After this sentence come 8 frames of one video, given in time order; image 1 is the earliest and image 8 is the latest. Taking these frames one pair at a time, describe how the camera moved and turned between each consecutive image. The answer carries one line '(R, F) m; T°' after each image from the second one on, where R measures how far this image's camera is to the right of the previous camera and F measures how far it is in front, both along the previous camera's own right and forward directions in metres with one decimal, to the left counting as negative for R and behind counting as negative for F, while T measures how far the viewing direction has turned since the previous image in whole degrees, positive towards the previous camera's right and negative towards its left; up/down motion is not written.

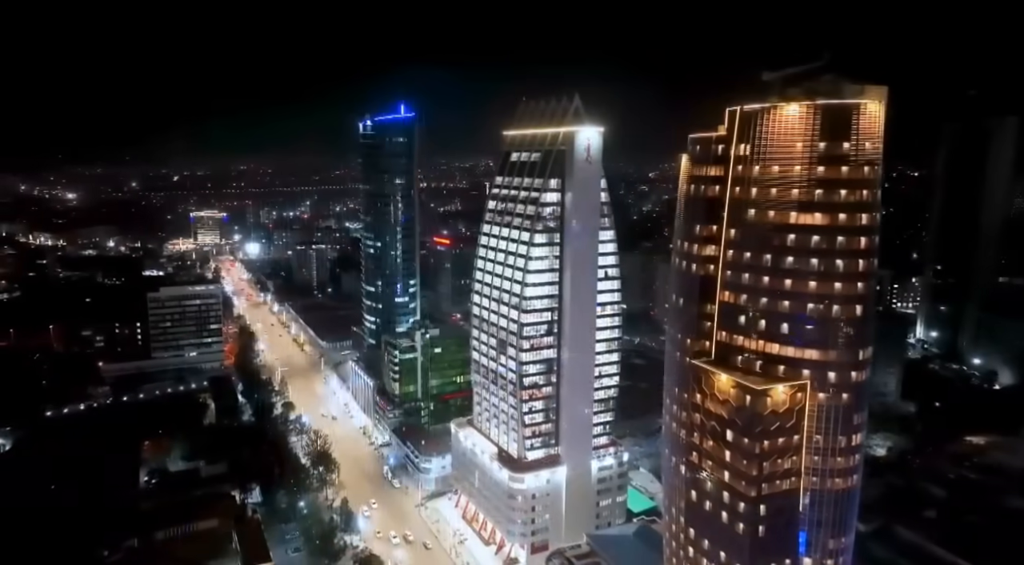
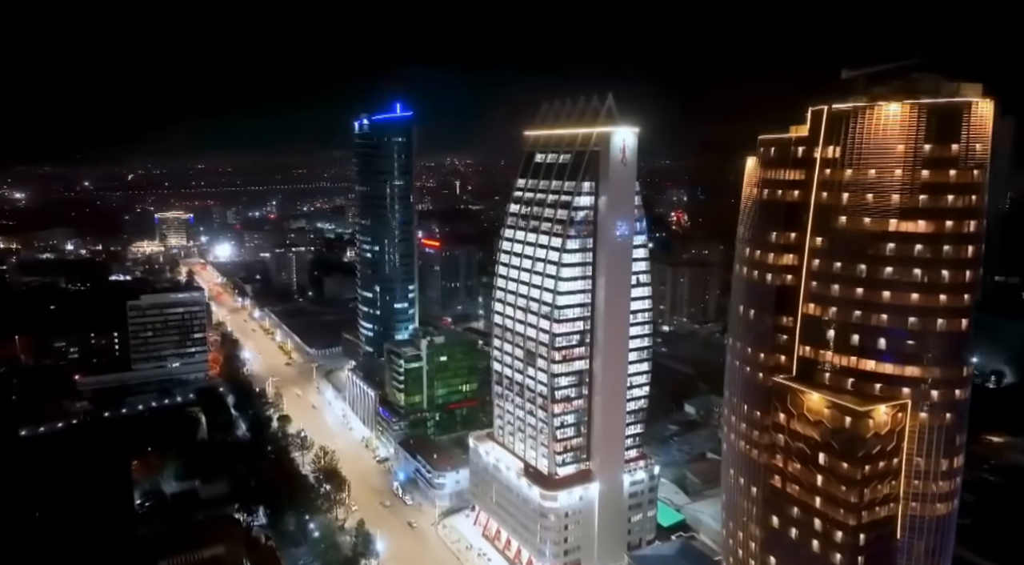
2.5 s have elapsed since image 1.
(-1.6, +1.0) m; +3°
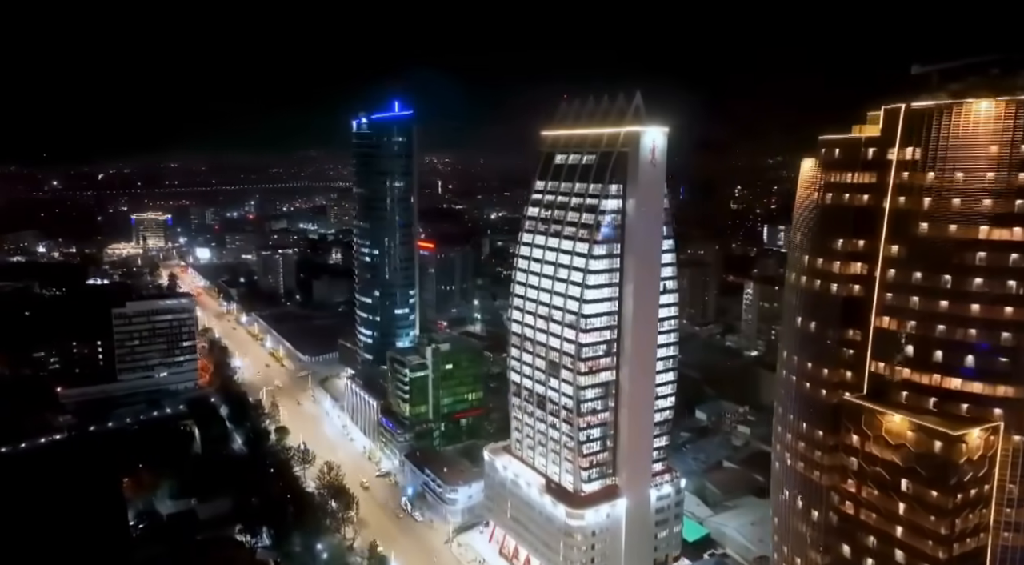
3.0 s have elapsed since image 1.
(-1.1, +1.0) m; +2°
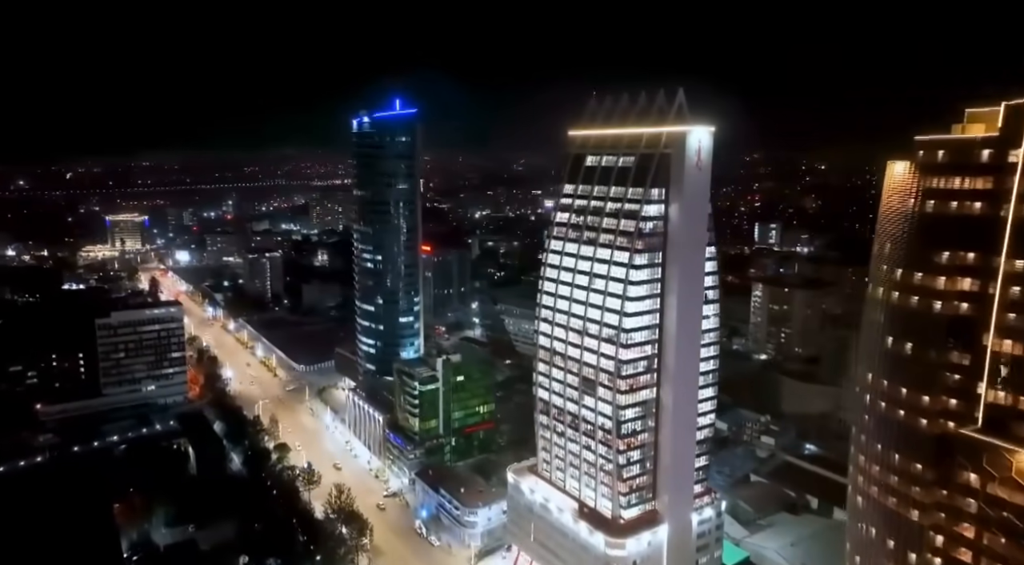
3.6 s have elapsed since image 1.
(-1.2, +1.4) m; +2°
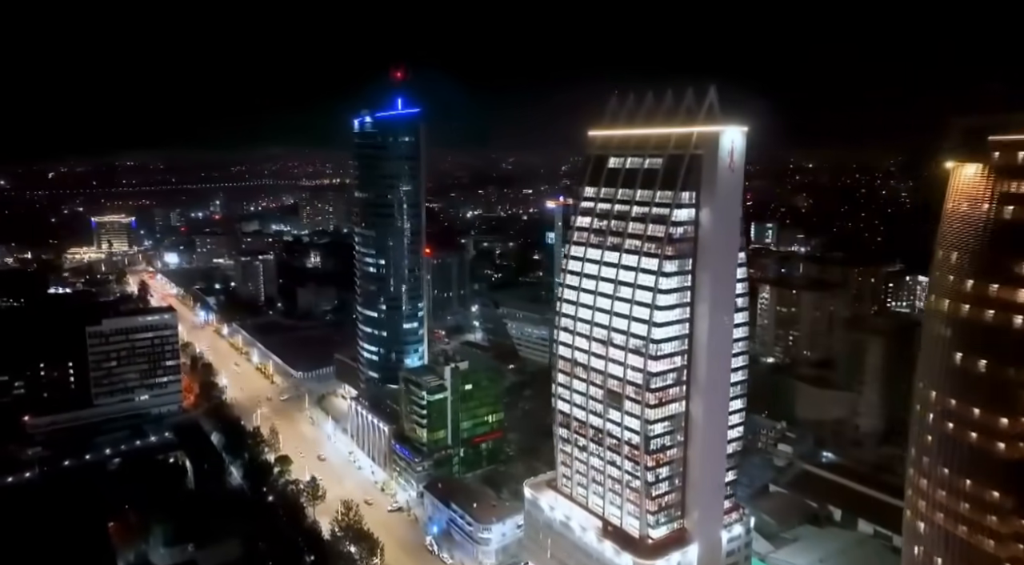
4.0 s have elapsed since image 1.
(-0.7, +0.9) m; +1°
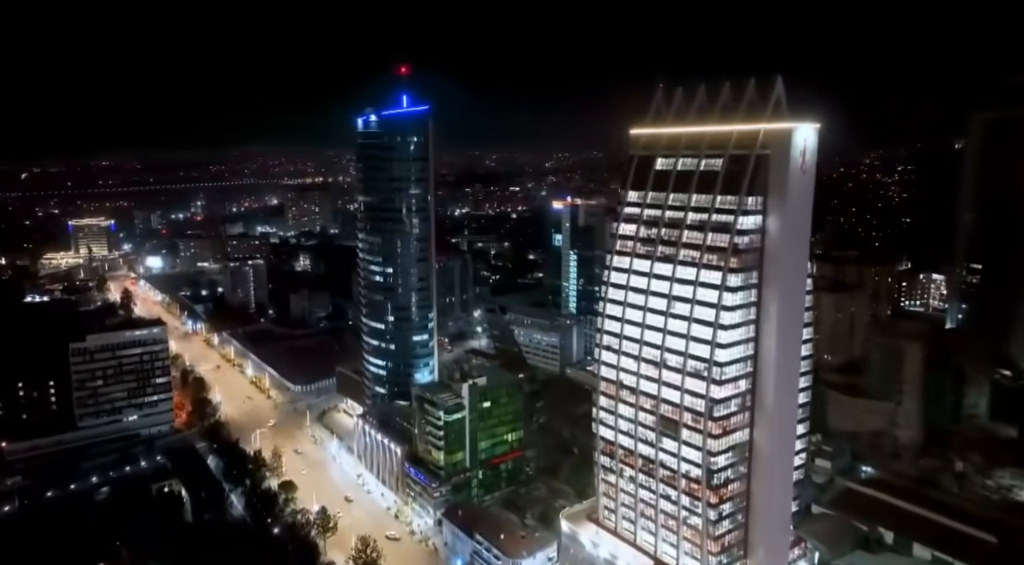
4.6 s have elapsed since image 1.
(-1.1, +1.7) m; +1°
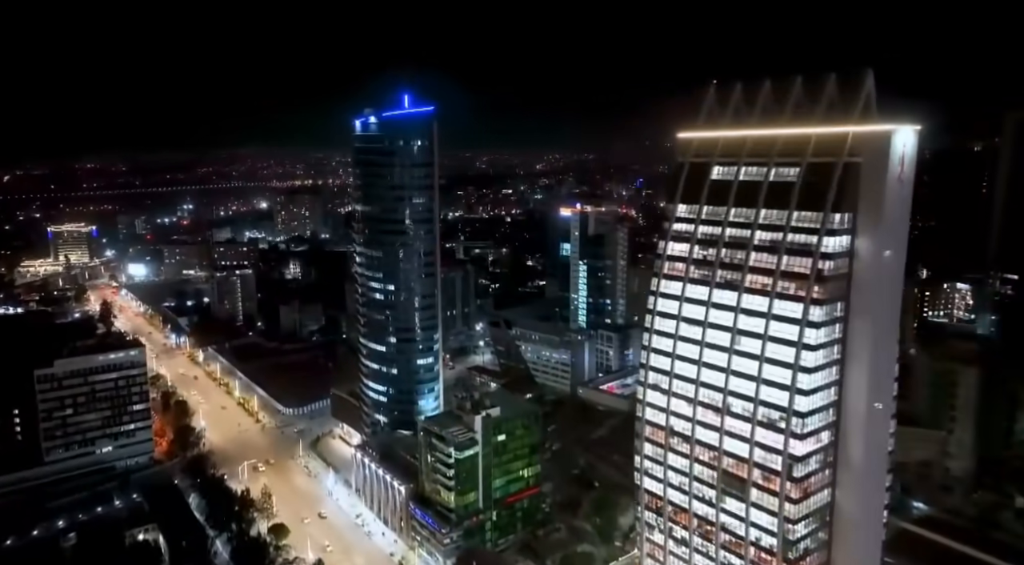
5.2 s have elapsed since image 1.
(-0.7, +2.4) m; +1°
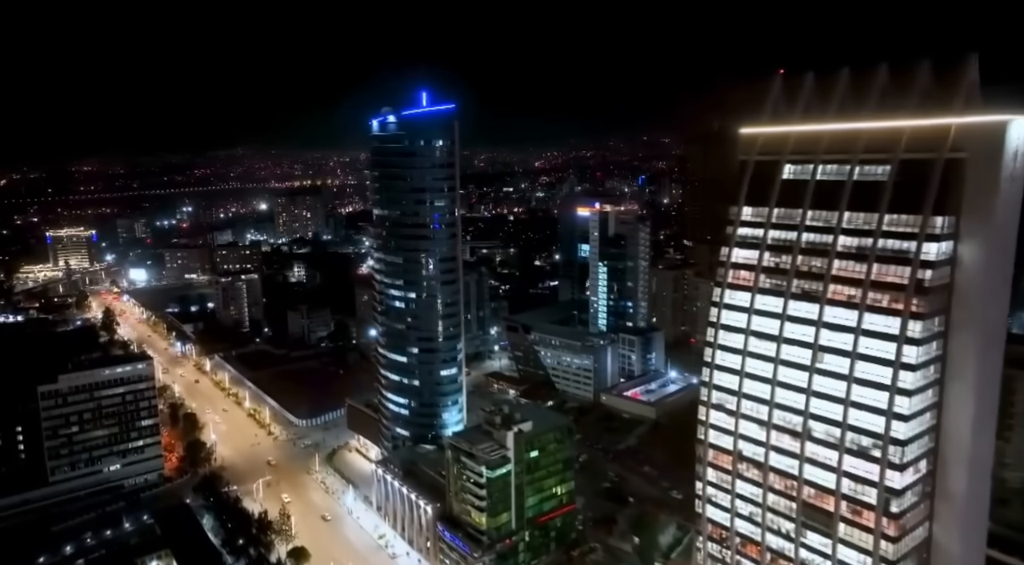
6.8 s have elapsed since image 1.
(-0.9, +1.2) m; 0°
